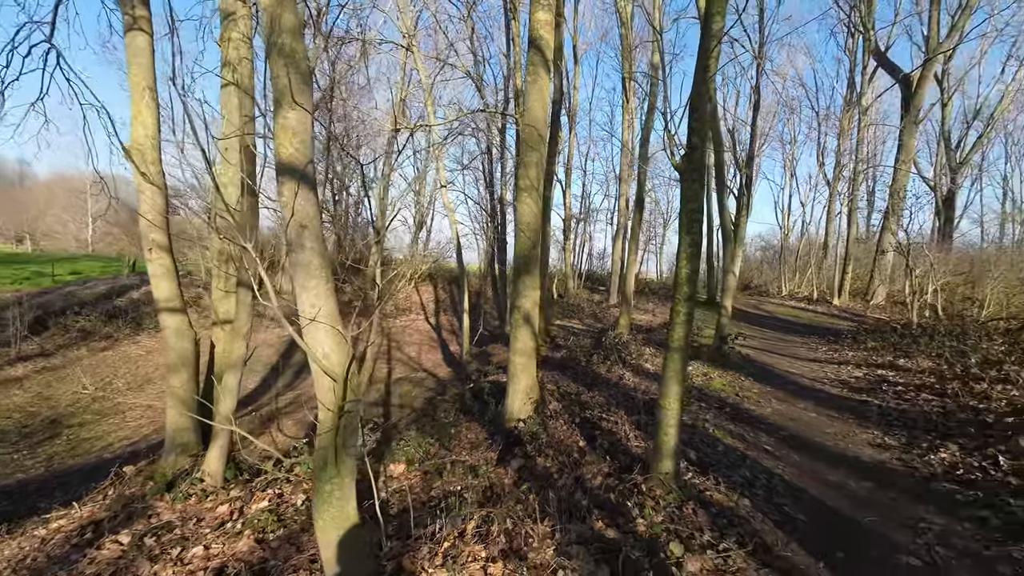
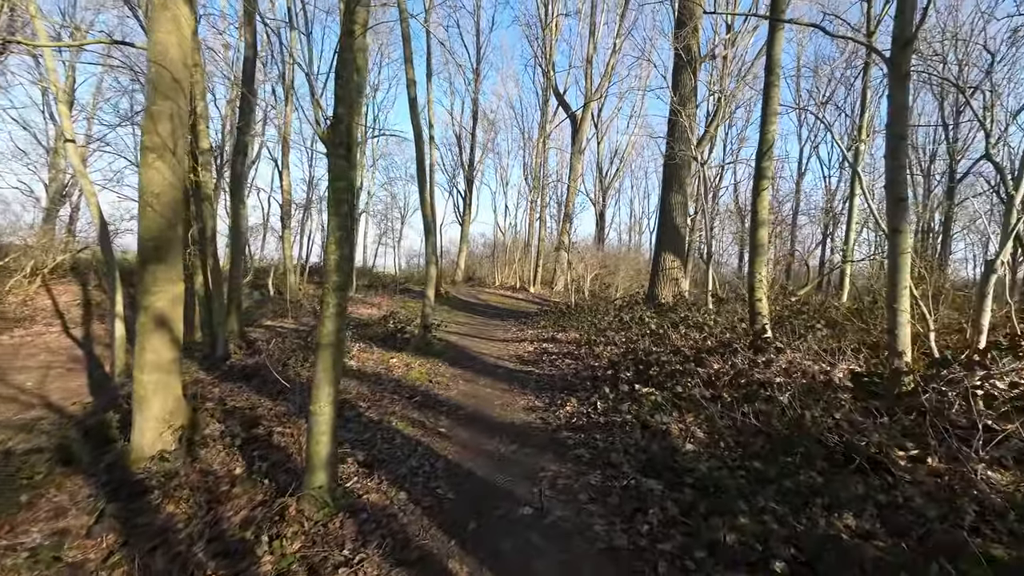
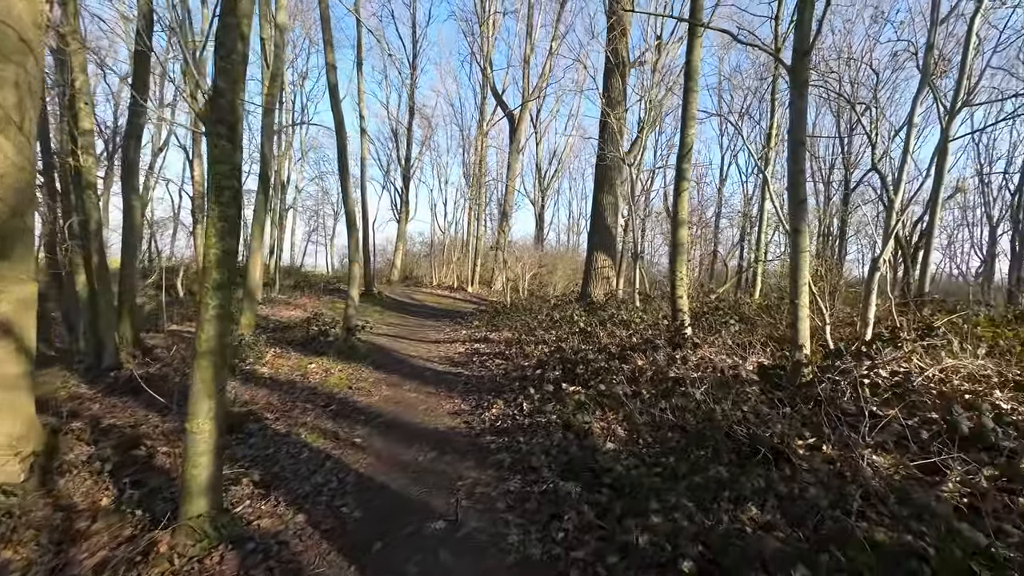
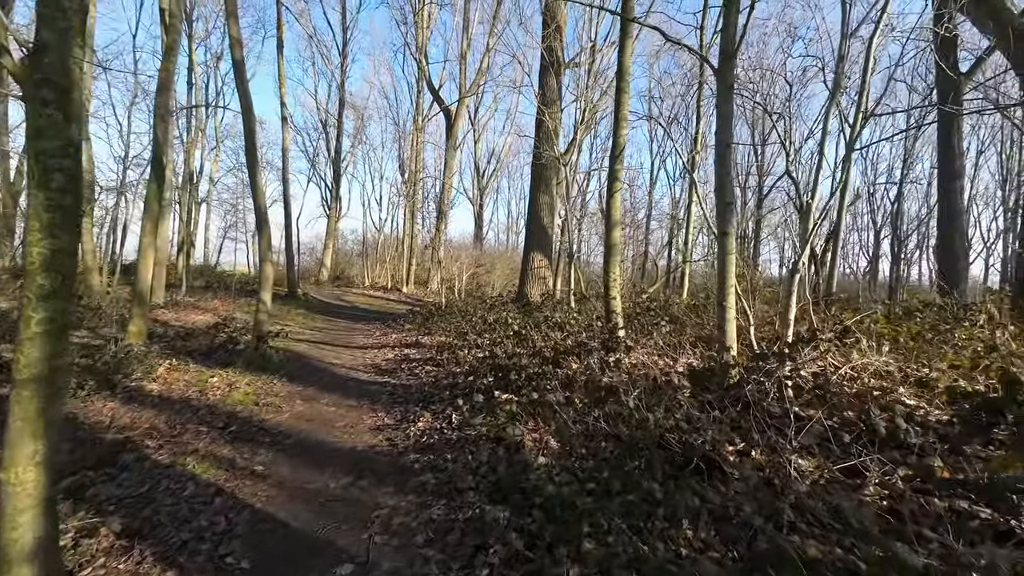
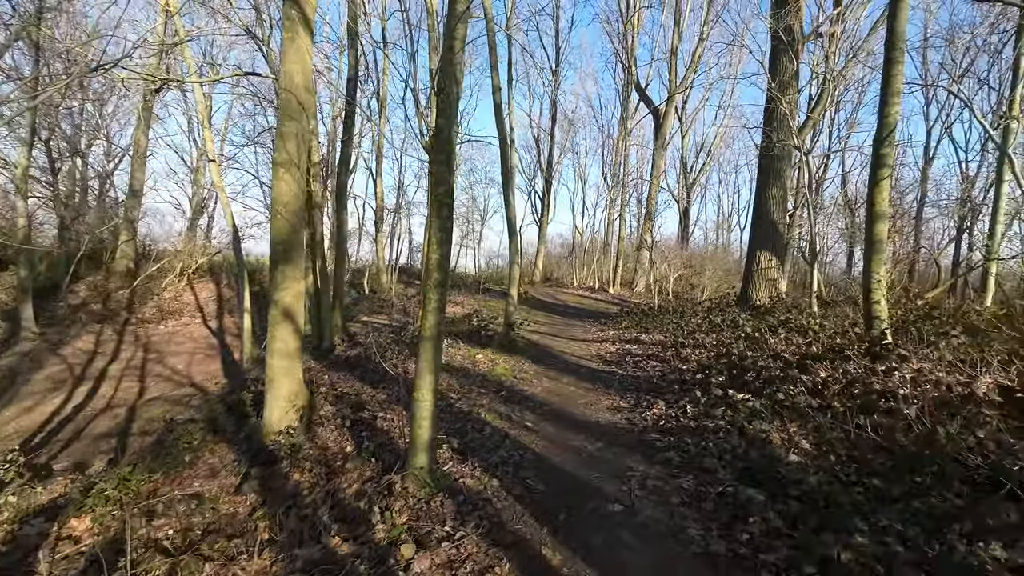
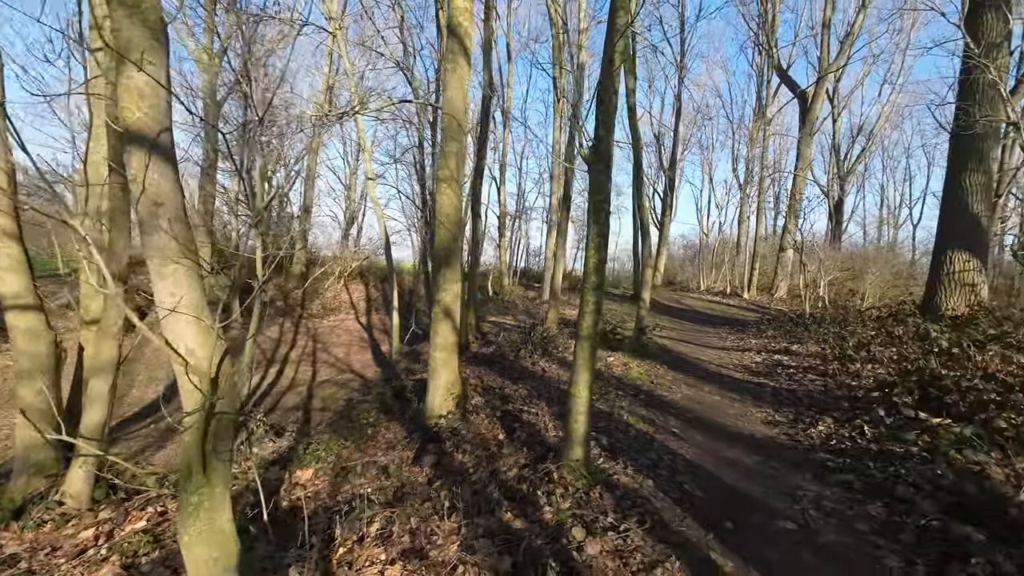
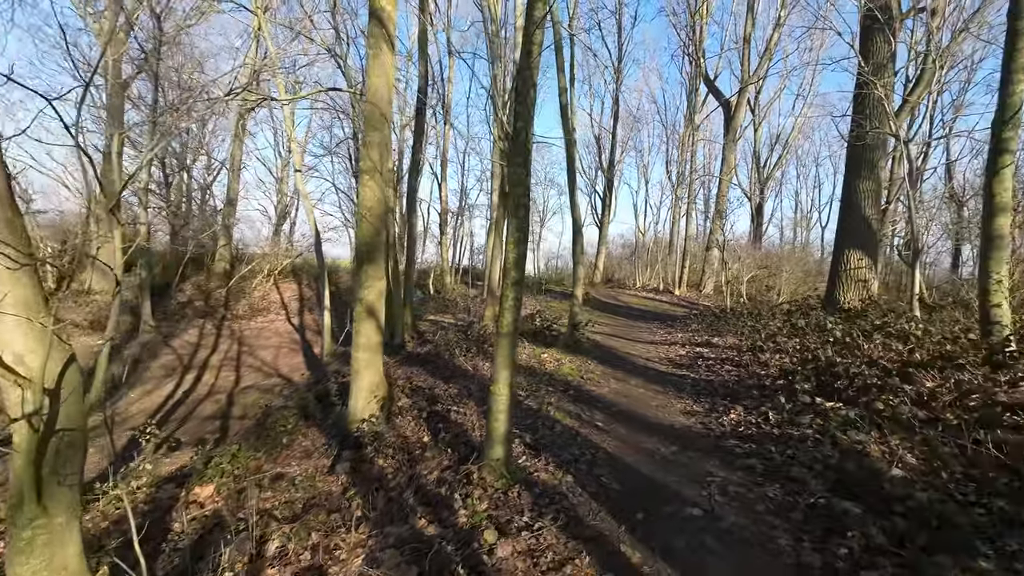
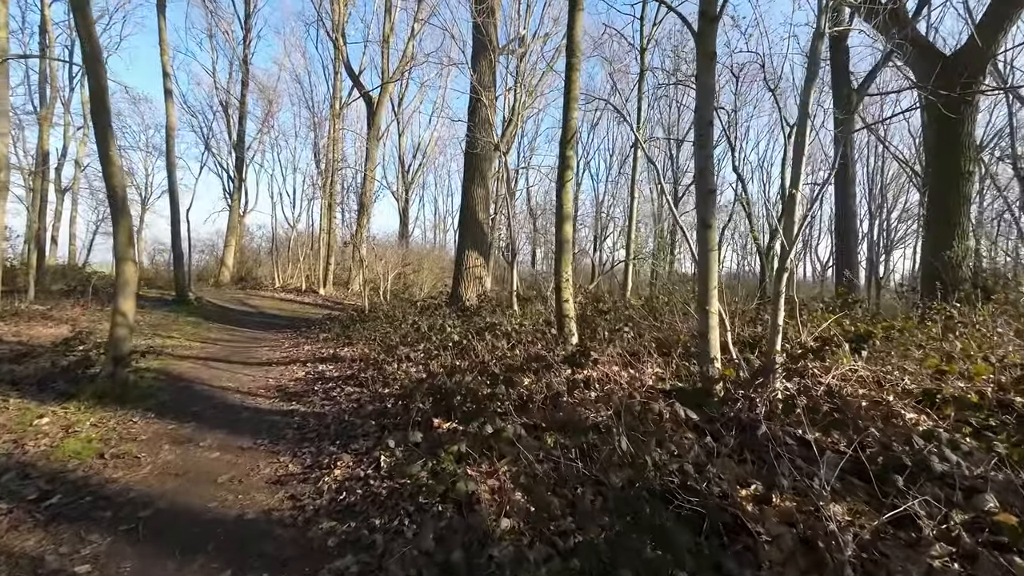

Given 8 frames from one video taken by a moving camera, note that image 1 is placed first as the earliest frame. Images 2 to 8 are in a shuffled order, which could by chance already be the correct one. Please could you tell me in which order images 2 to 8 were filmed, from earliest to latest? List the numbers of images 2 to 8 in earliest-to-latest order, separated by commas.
6, 7, 5, 2, 3, 4, 8
